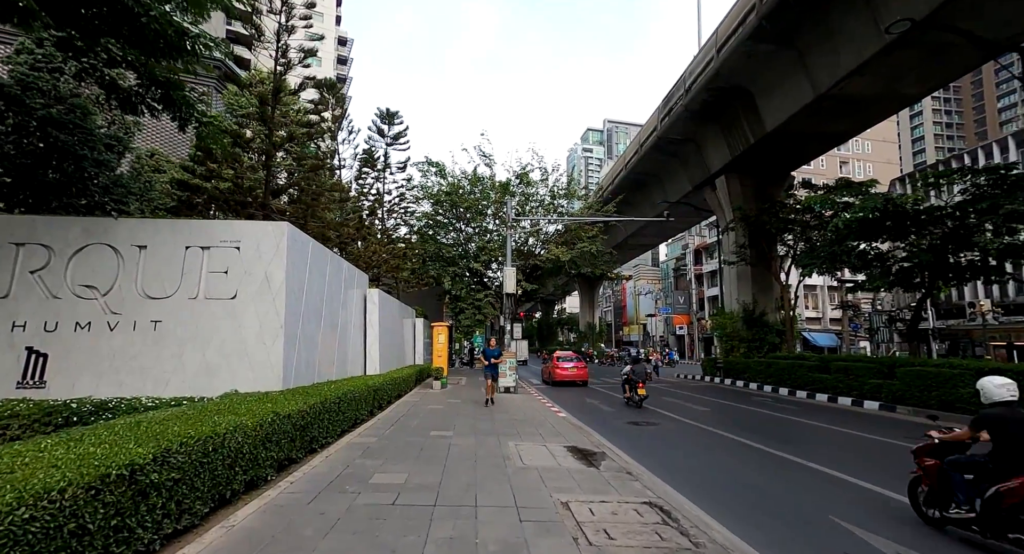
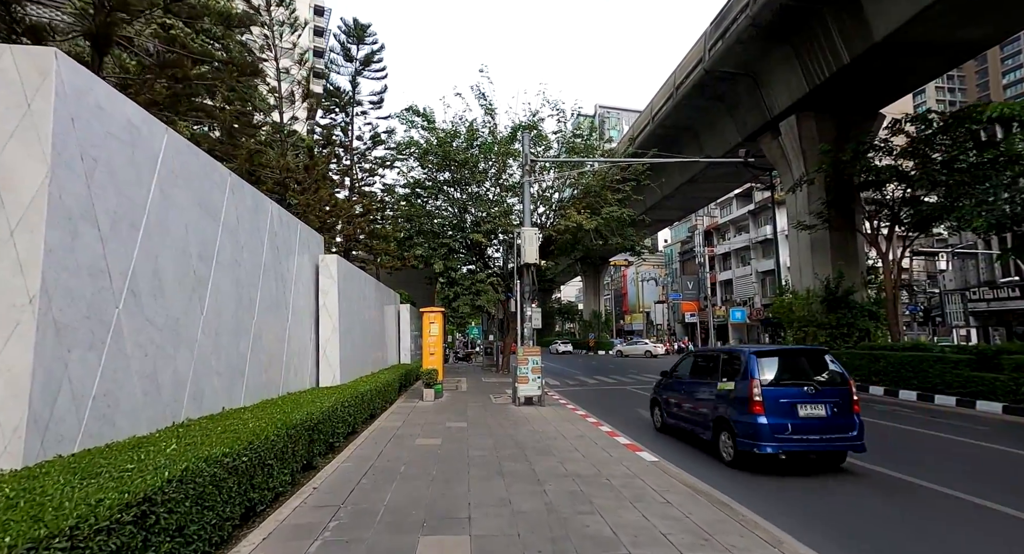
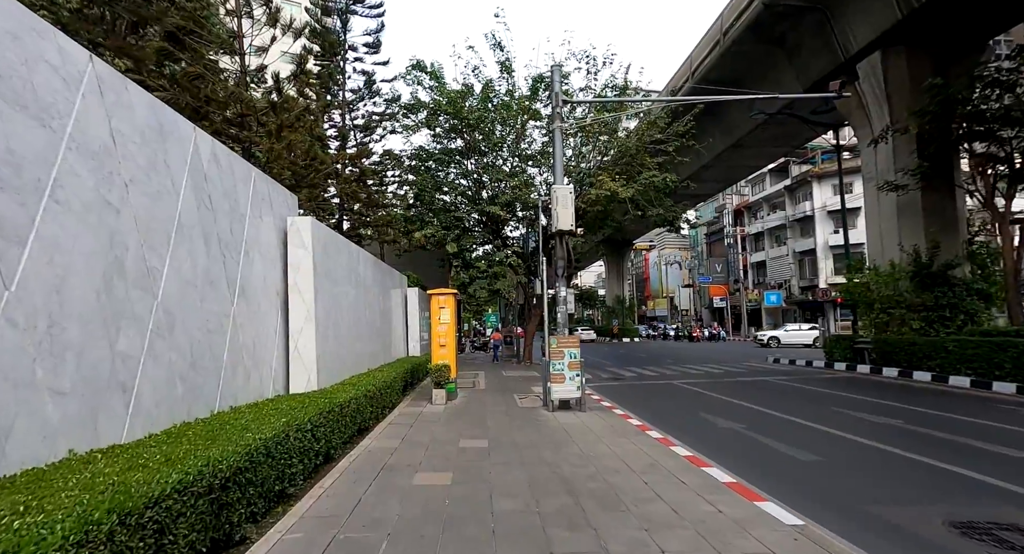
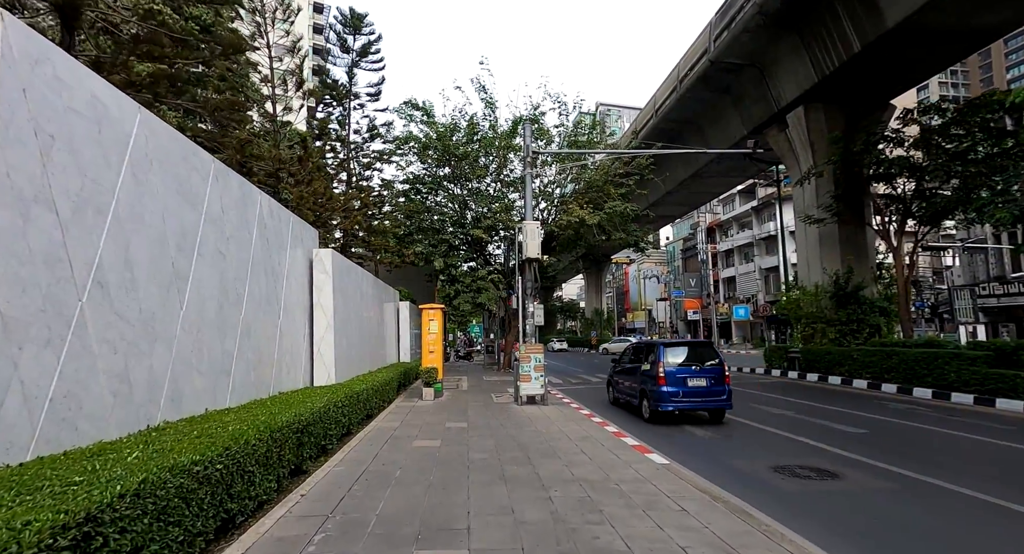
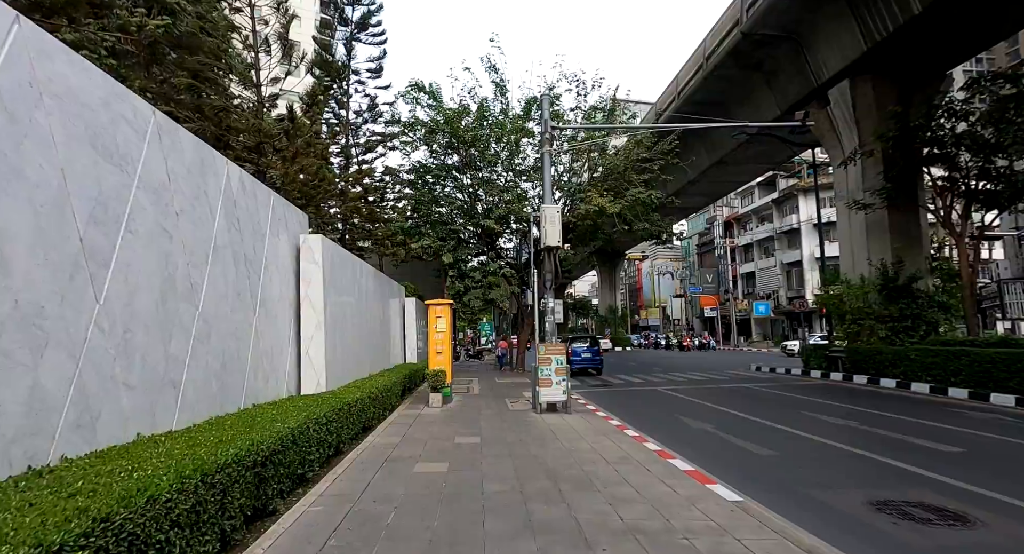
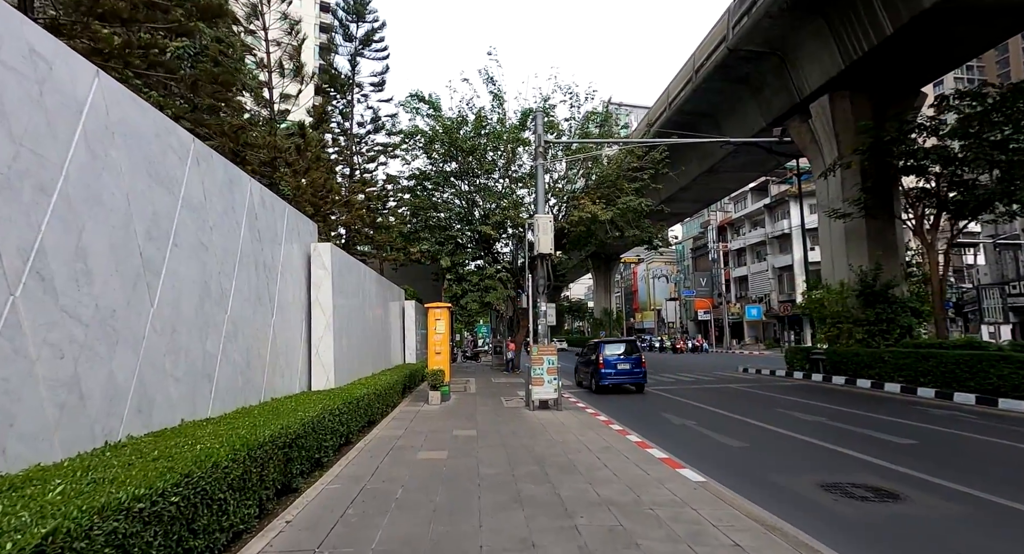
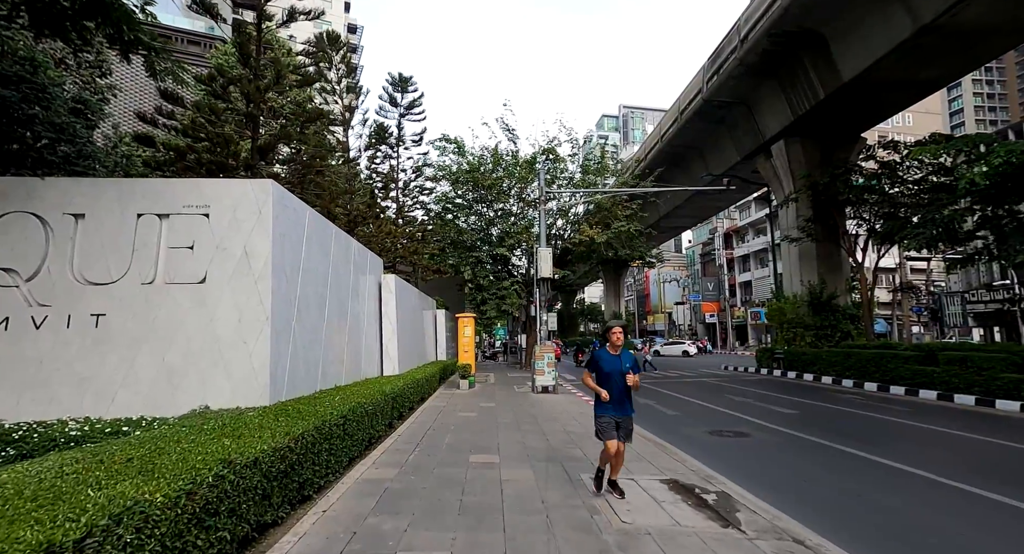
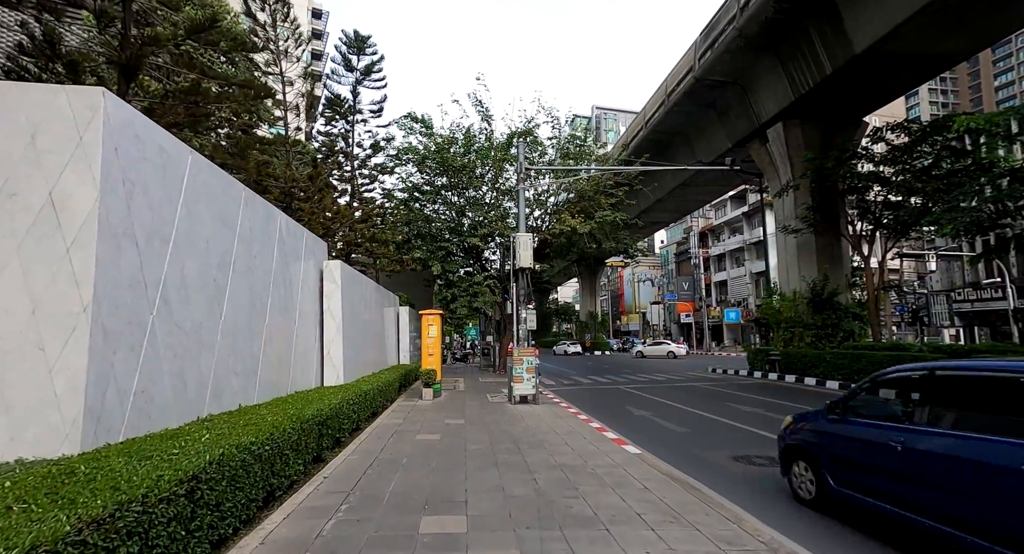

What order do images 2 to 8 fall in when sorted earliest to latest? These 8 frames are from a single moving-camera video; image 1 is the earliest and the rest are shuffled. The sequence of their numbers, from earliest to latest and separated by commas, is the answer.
7, 8, 2, 4, 6, 5, 3
